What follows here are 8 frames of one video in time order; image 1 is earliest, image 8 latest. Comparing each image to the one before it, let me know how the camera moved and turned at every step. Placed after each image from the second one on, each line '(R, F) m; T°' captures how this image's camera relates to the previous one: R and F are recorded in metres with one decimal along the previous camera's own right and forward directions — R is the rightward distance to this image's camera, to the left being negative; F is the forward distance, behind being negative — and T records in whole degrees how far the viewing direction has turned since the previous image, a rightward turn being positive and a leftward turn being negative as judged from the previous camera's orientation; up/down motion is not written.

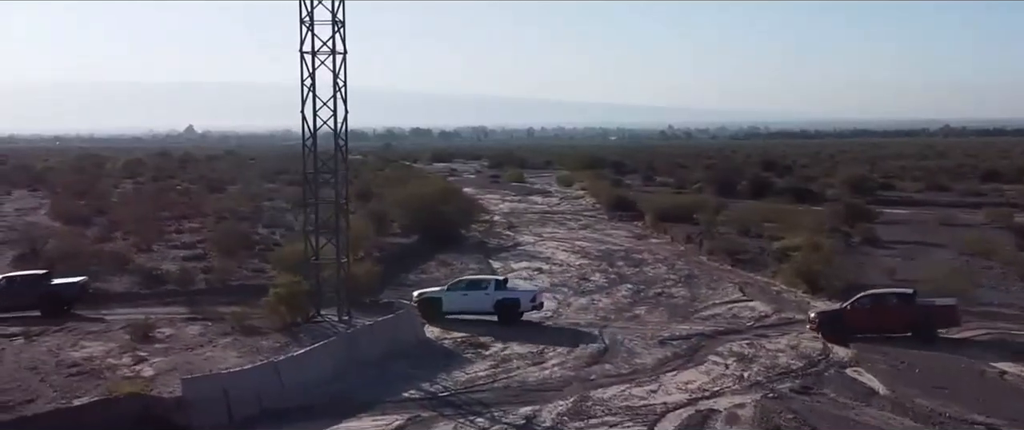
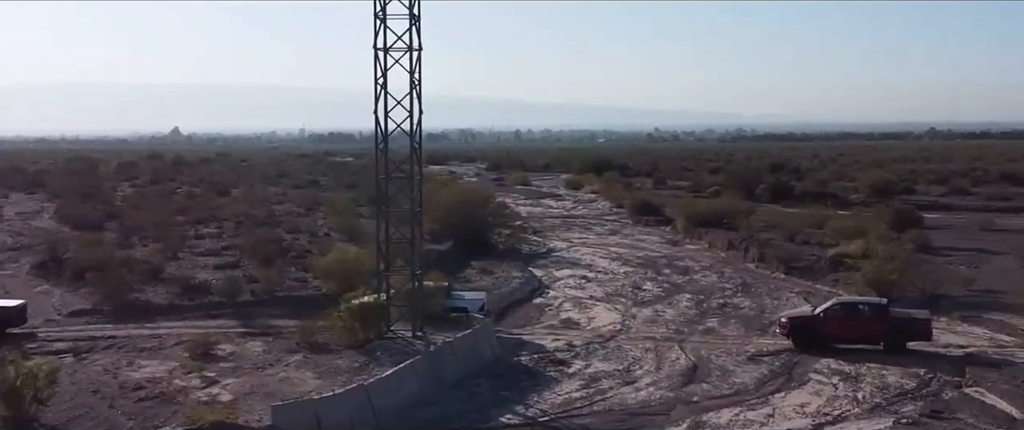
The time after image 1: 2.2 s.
(-2.1, +1.7) m; +1°
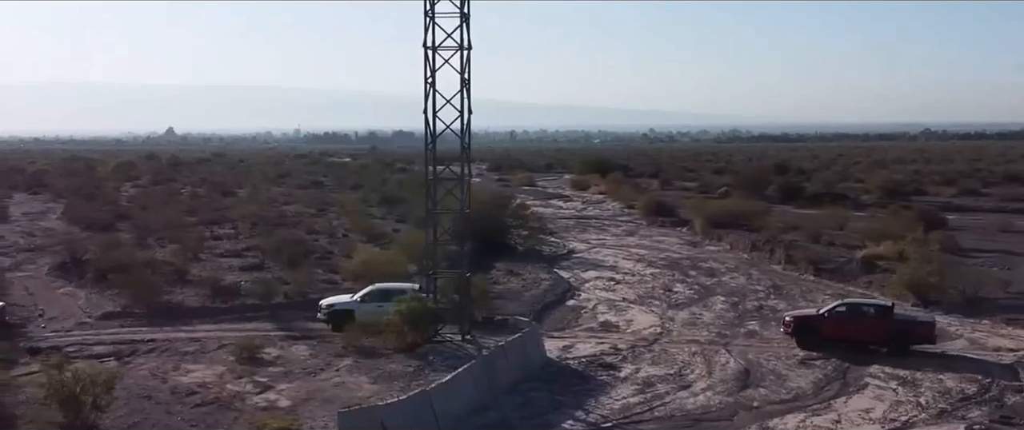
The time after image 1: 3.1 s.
(-1.2, +0.4) m; 0°
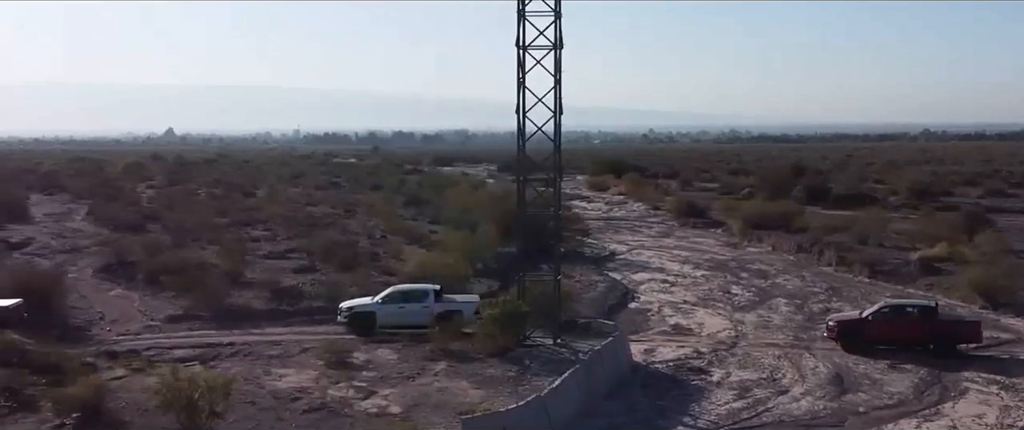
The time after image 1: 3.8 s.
(-1.9, +0.4) m; 0°
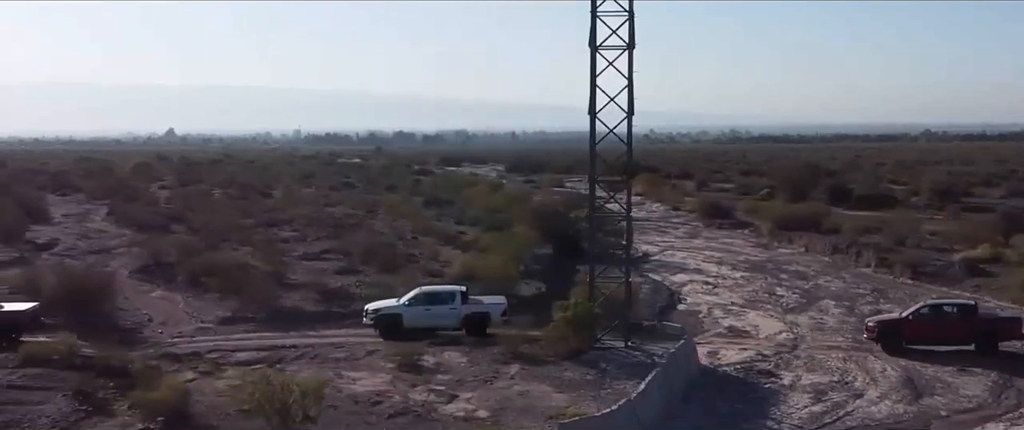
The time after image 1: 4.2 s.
(-1.5, +0.2) m; 0°
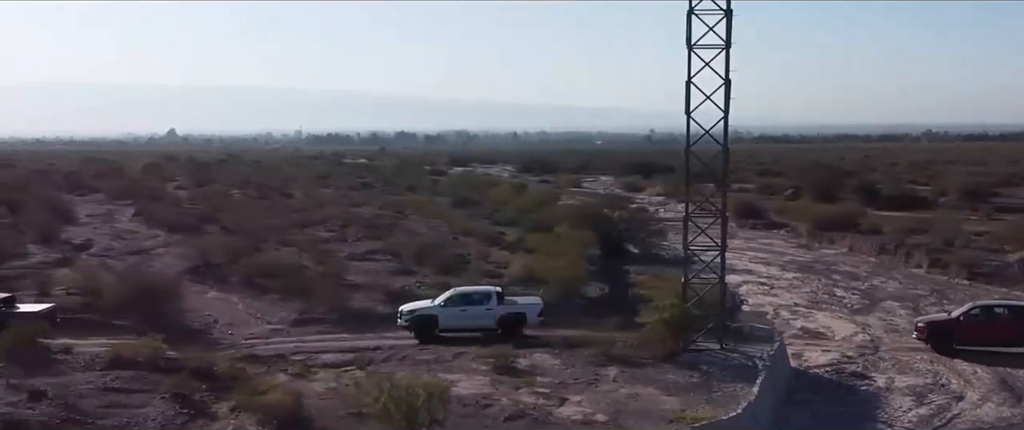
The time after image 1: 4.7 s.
(-1.9, +0.2) m; 0°
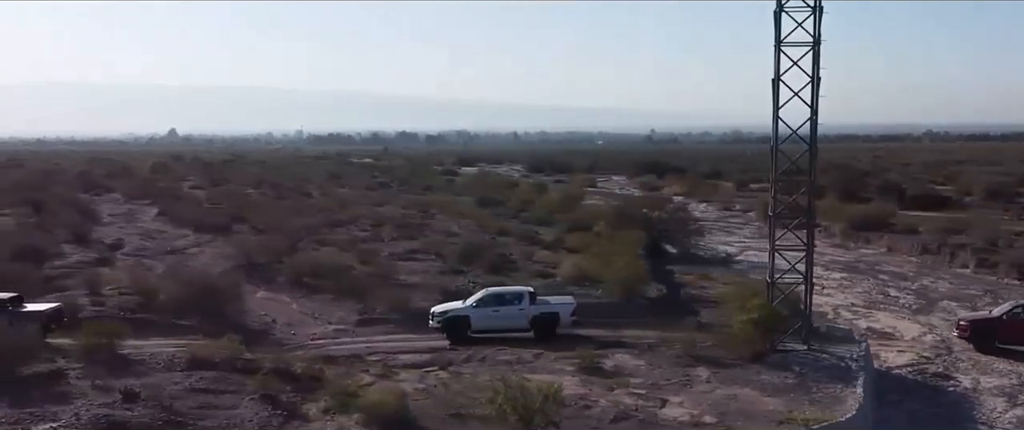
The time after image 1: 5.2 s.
(-1.7, +0.2) m; 0°
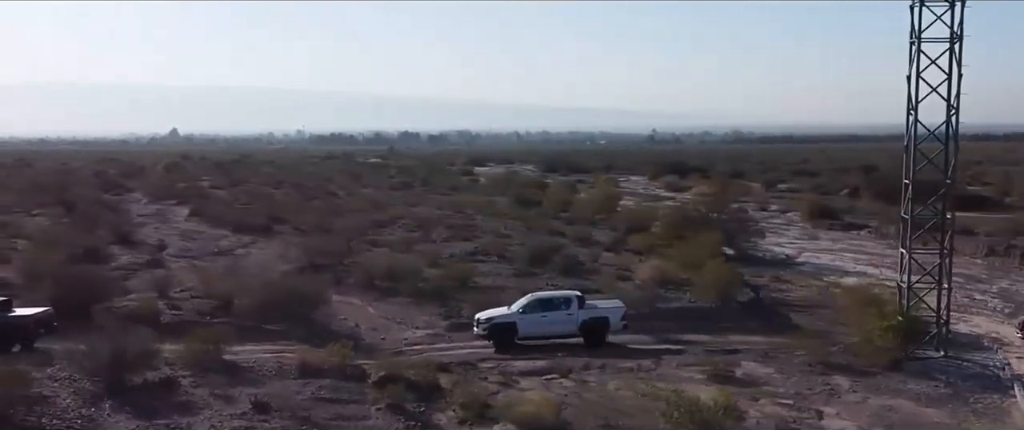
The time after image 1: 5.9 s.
(-2.5, +0.8) m; 0°
